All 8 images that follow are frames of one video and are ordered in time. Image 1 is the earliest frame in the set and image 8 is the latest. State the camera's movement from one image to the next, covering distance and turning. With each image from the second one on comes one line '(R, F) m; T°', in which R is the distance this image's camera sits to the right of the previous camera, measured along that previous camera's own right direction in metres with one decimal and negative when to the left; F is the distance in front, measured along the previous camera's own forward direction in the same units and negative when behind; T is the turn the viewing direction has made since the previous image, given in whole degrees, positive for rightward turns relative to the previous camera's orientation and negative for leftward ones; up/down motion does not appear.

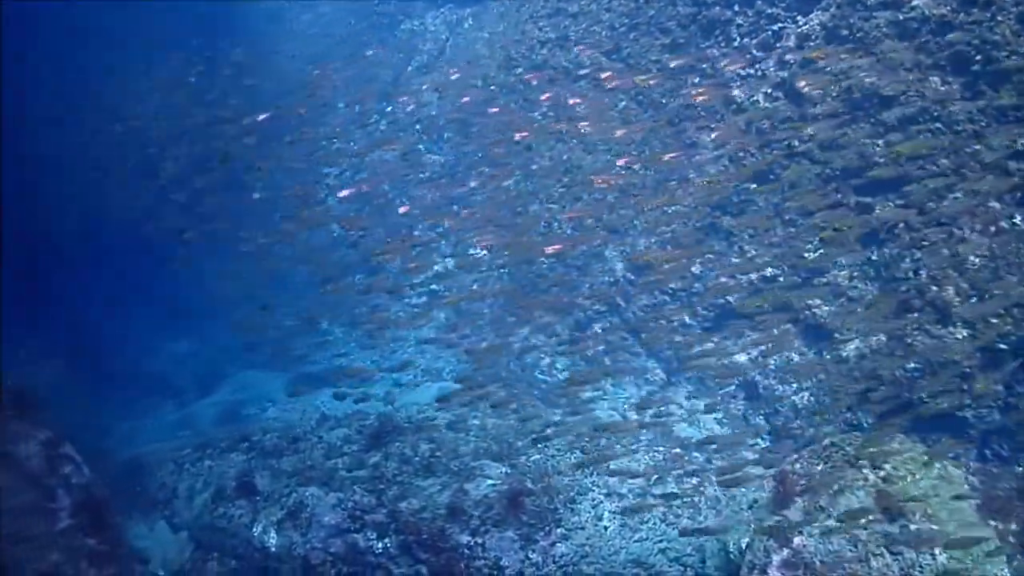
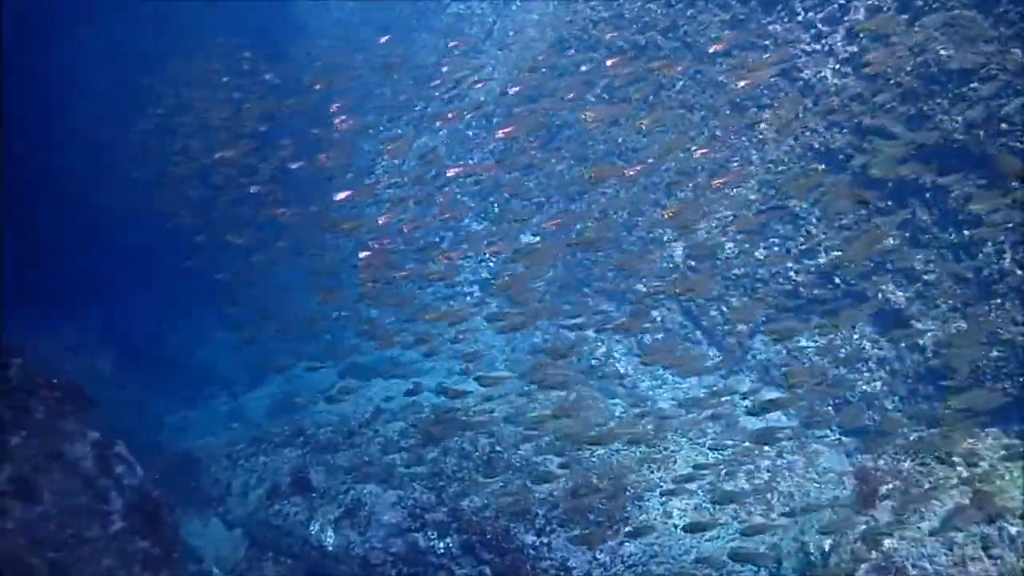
(-0.1, +0.2) m; -3°
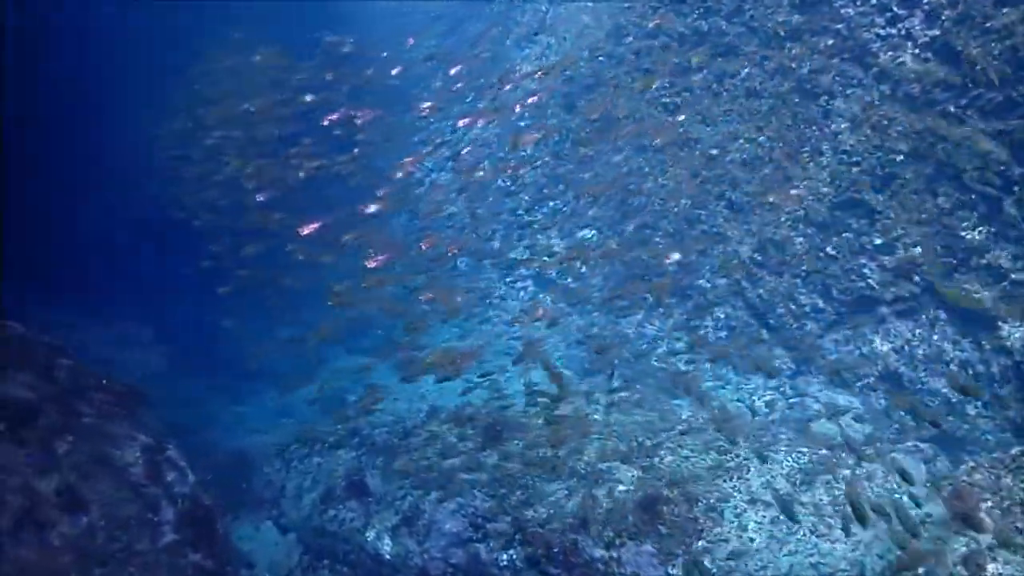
(-0.1, +0.2) m; -3°
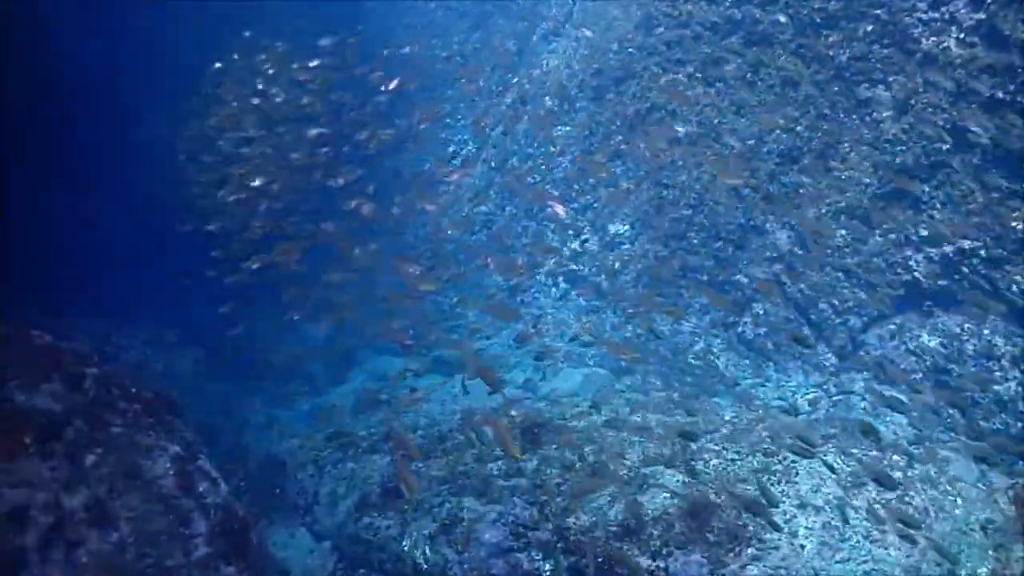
(-0.1, +0.1) m; -2°
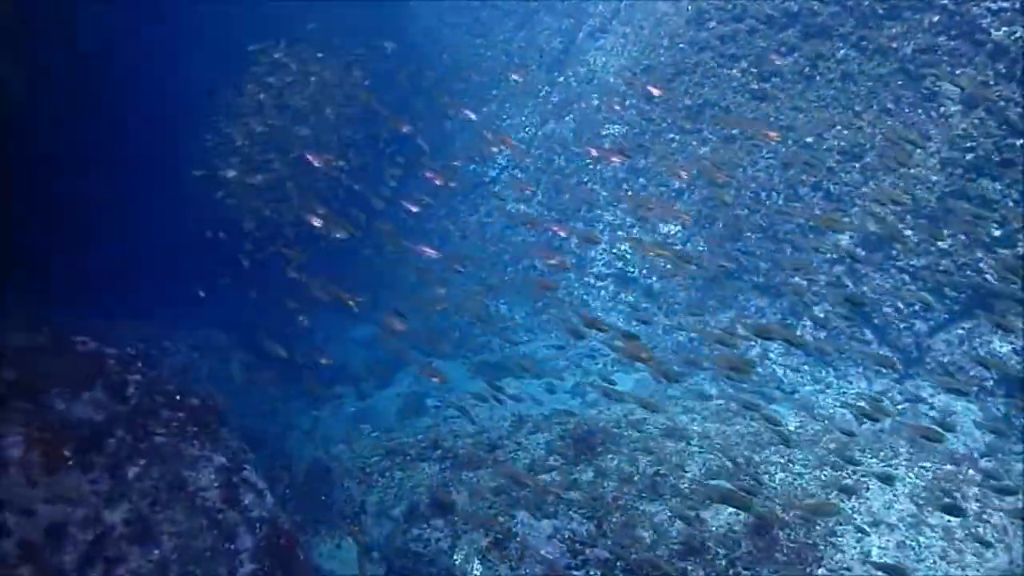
(-0.1, +0.2) m; -3°
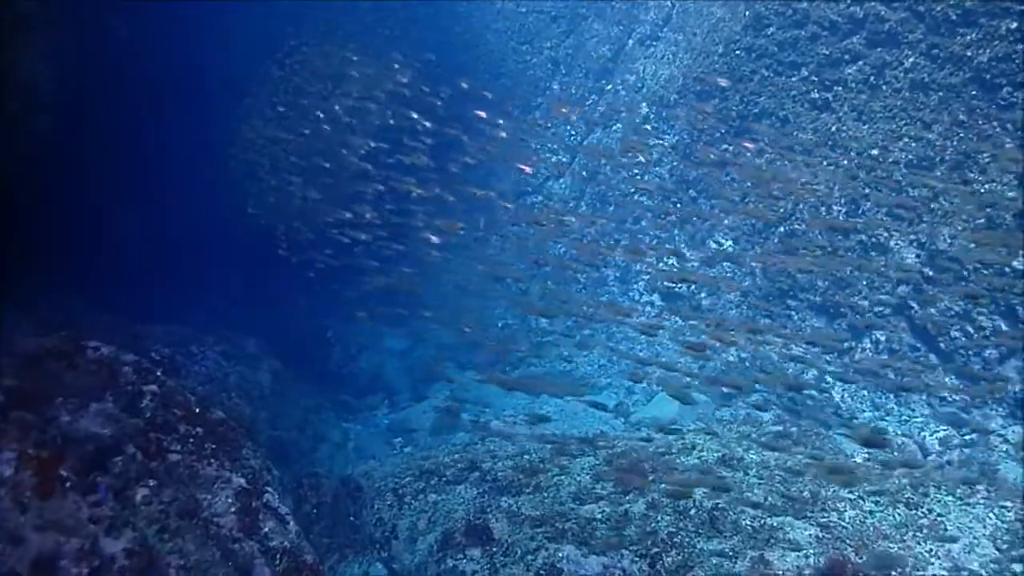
(-0.1, +0.3) m; -3°
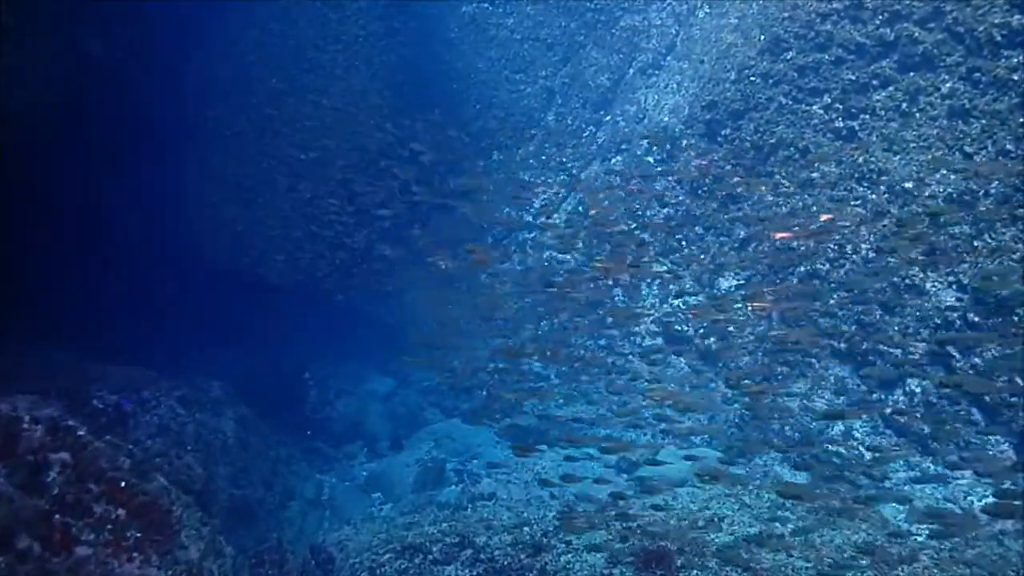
(-0.1, +0.7) m; +1°
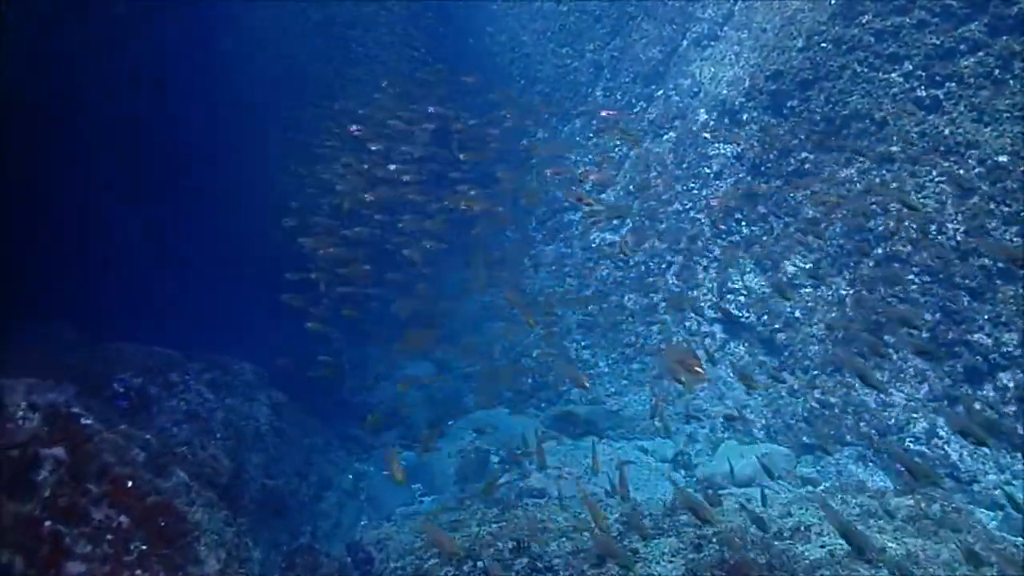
(-0.1, +0.4) m; -3°
